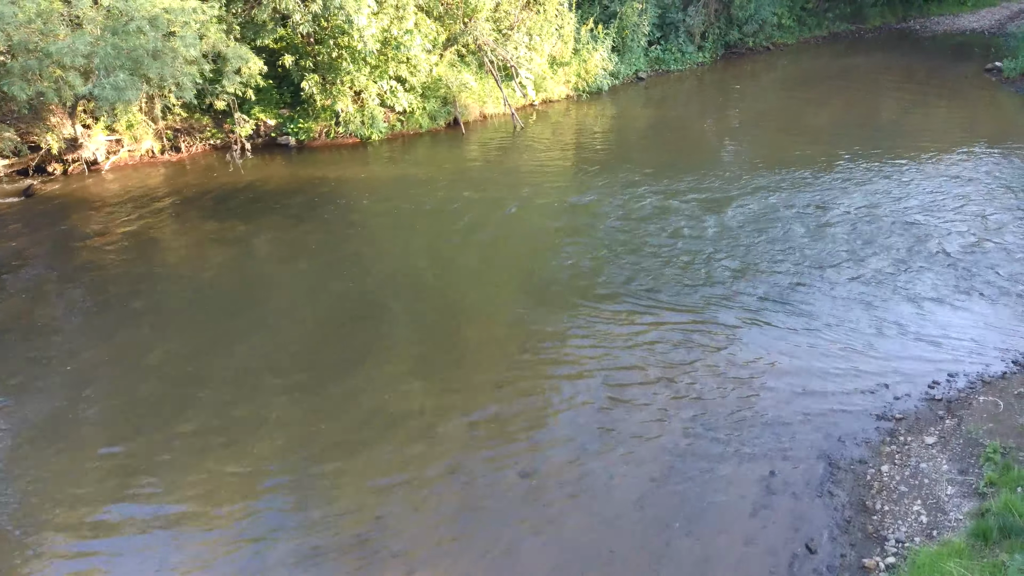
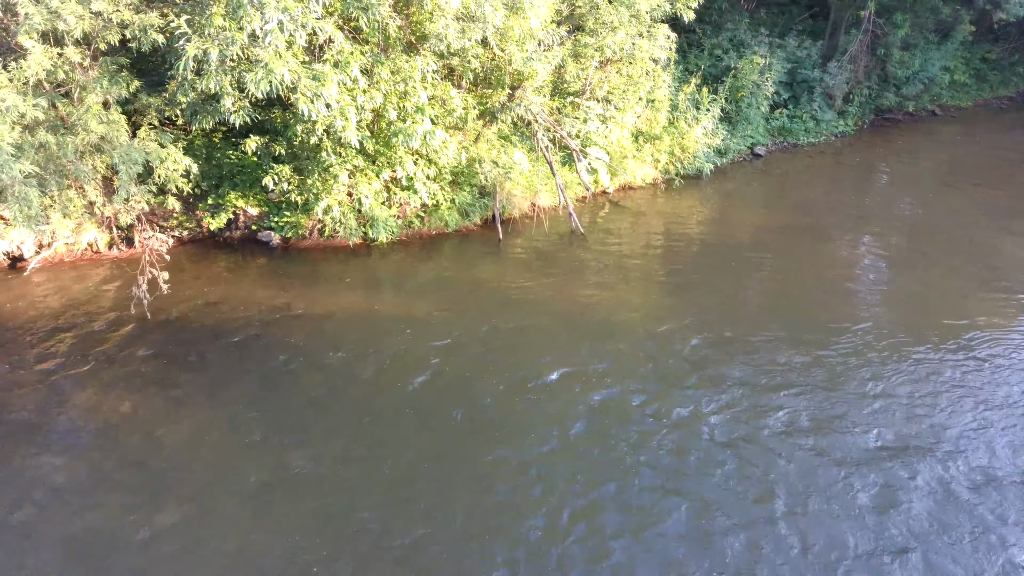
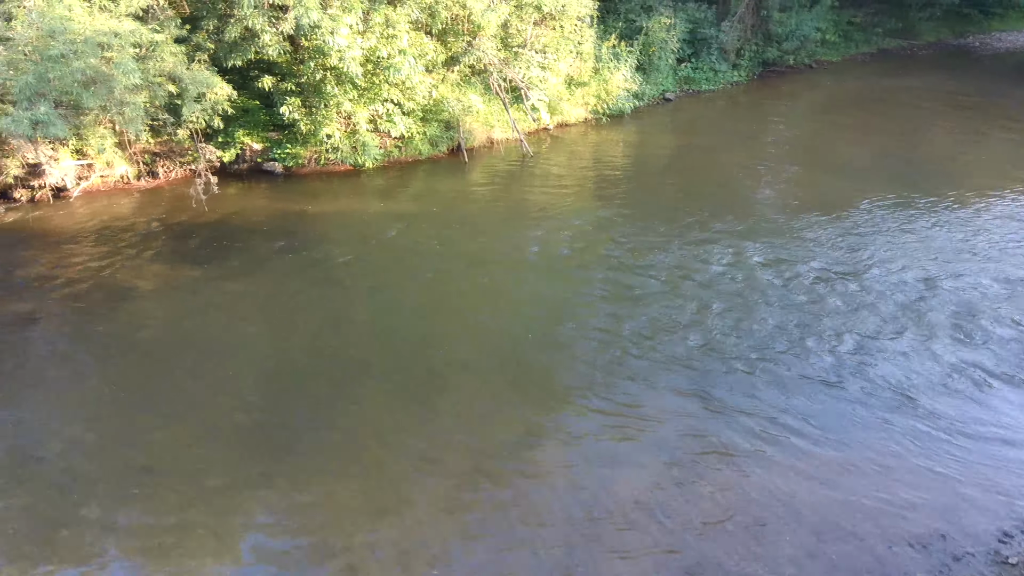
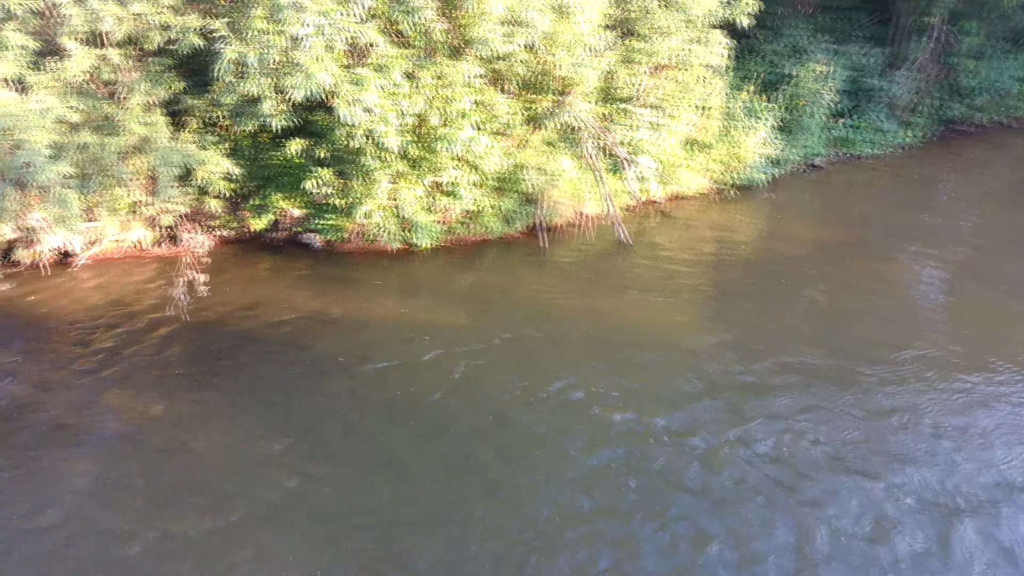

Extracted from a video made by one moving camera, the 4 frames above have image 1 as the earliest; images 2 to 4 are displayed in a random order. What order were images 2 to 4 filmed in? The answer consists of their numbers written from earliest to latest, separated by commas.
3, 2, 4
